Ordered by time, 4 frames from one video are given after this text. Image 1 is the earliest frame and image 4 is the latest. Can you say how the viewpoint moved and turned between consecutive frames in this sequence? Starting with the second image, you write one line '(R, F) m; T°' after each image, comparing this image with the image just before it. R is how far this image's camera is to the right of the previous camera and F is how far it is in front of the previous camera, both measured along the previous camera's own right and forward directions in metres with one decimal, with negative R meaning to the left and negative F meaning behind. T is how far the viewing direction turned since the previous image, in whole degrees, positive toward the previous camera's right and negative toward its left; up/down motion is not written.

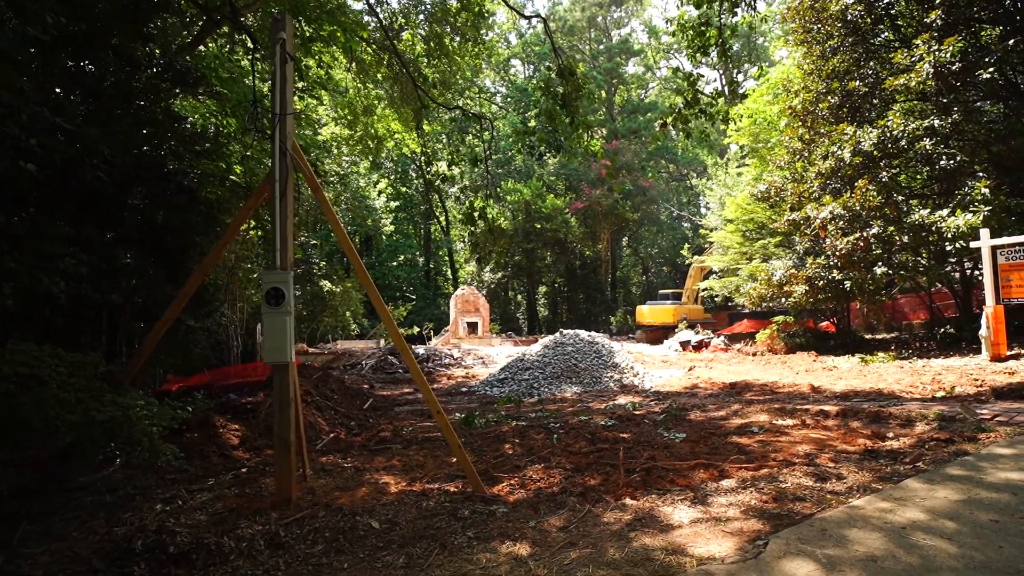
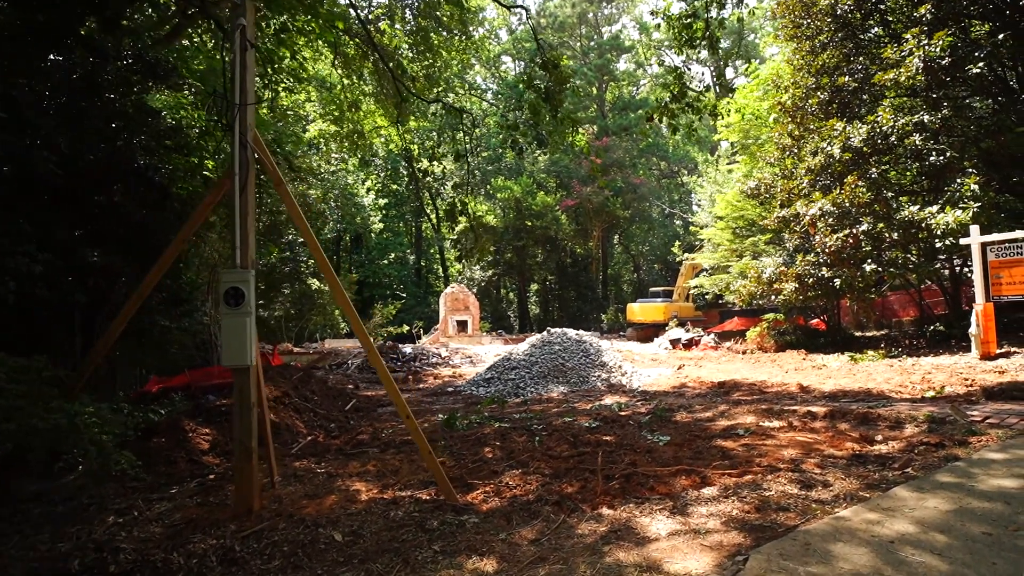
(+0.1, +0.2) m; +1°
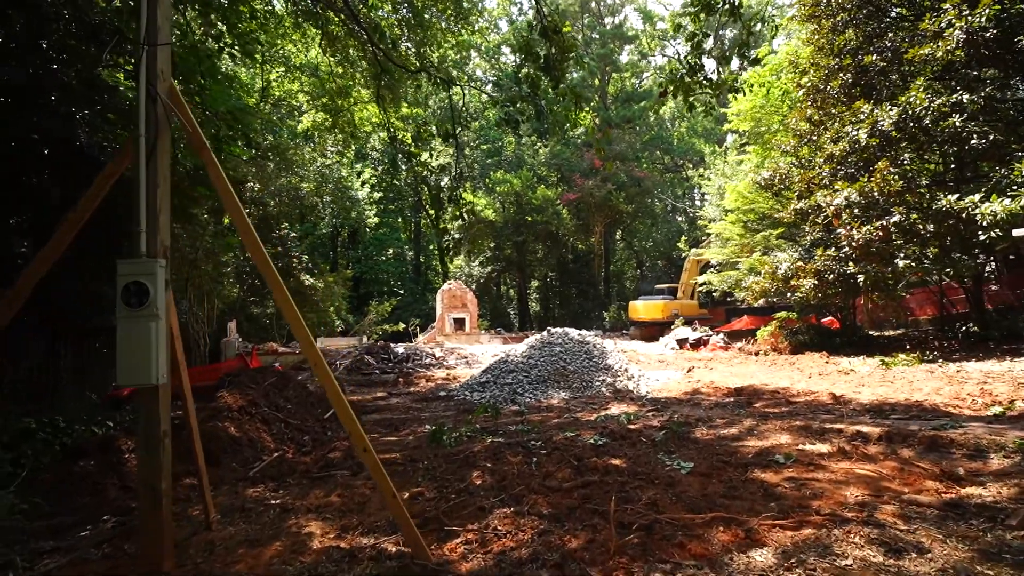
(+0.1, +0.8) m; 0°
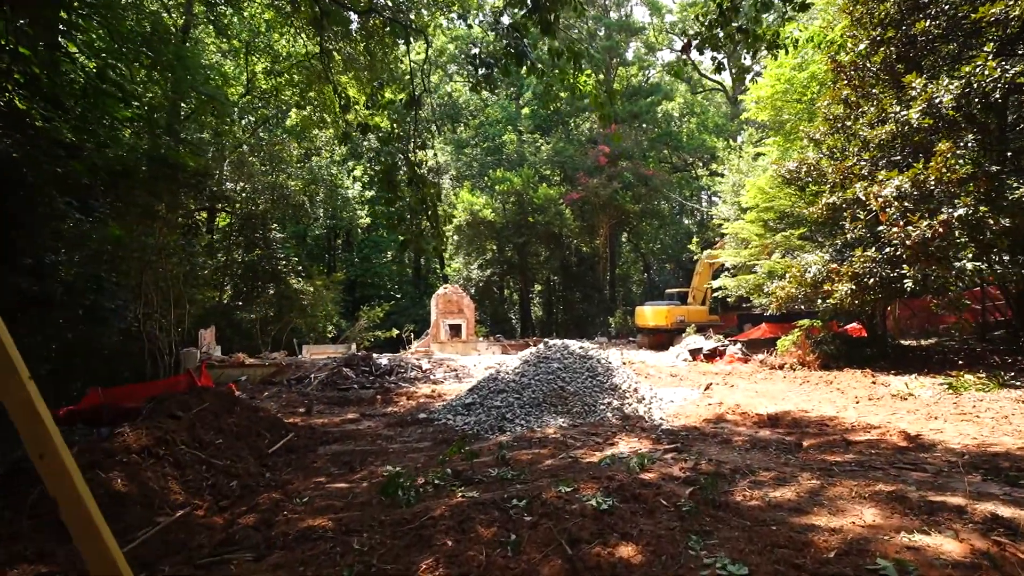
(+0.2, +1.3) m; 0°
